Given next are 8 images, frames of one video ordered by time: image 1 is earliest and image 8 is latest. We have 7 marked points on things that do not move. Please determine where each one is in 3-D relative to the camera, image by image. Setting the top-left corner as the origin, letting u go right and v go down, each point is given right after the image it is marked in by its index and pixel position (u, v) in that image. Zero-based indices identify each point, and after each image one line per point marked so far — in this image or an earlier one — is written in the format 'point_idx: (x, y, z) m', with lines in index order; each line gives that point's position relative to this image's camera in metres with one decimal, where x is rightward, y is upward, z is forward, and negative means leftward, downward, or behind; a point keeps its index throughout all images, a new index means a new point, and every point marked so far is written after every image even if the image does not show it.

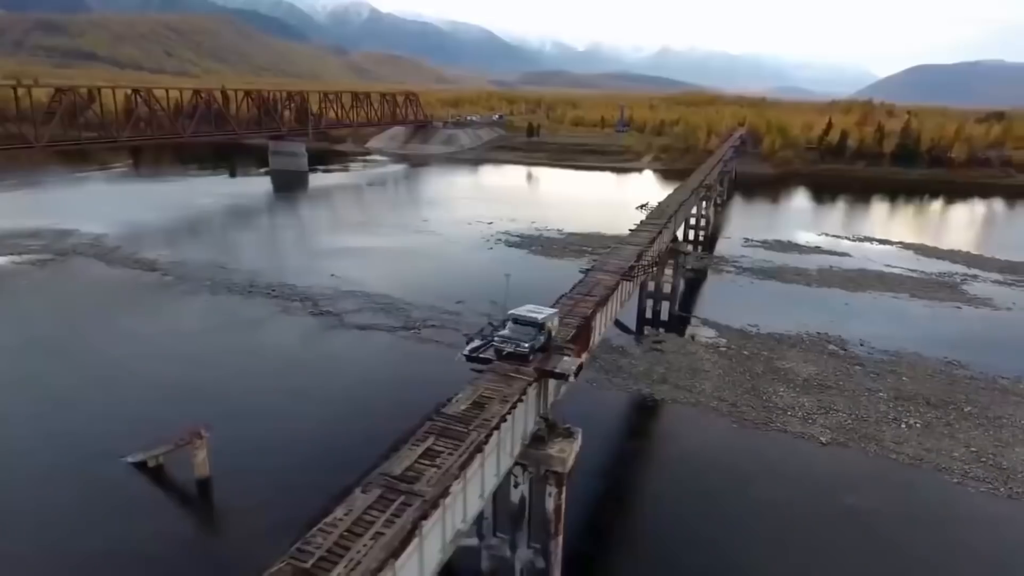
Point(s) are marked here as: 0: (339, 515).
0: (-1.7, -2.4, +6.9) m
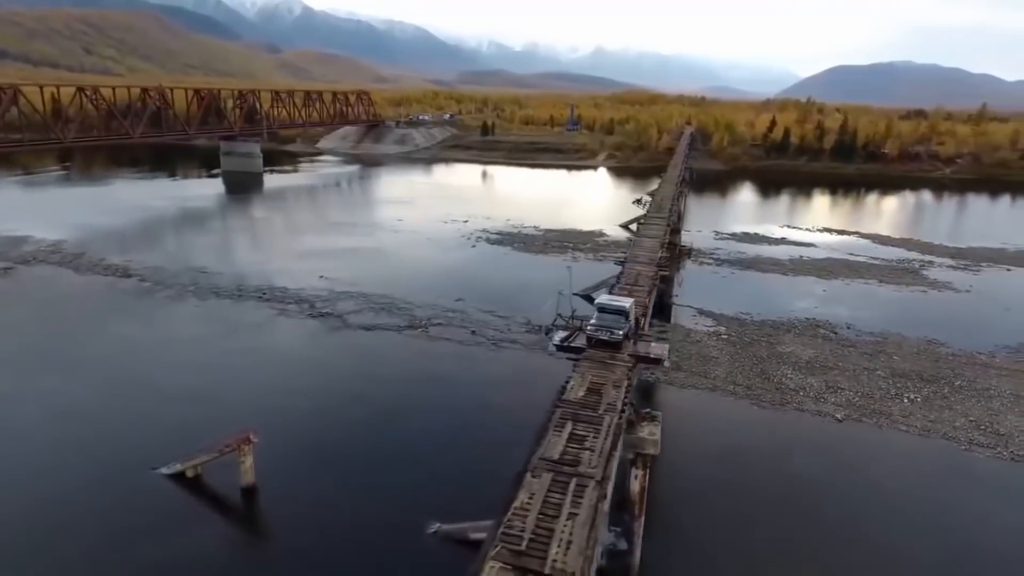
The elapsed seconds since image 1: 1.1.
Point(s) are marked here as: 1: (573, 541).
0: (+0.2, -2.3, +7.0) m
1: (+0.7, -2.5, +6.3) m
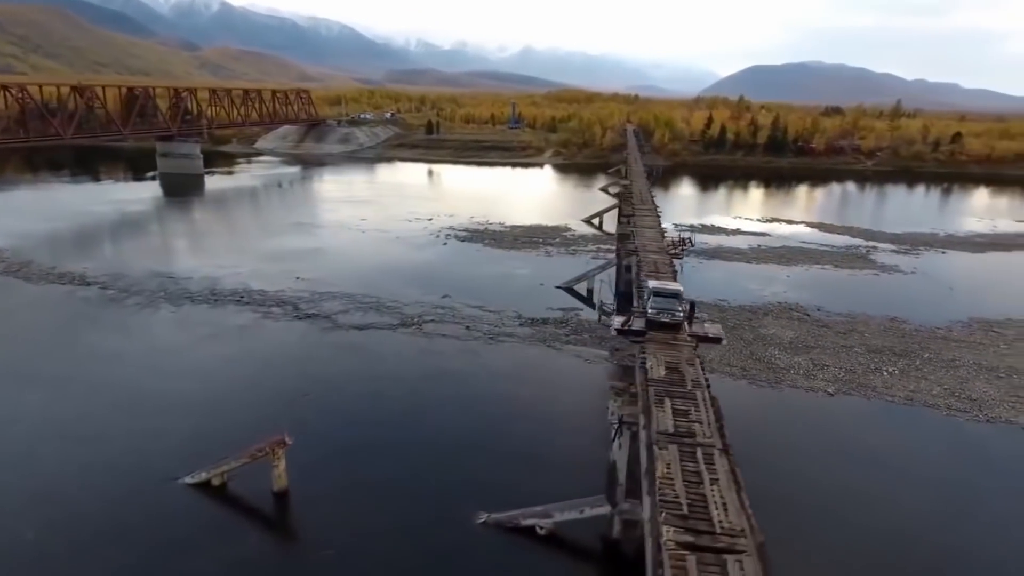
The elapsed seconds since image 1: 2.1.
0: (+1.7, -2.1, +7.3) m
1: (+2.3, -2.2, +6.6) m
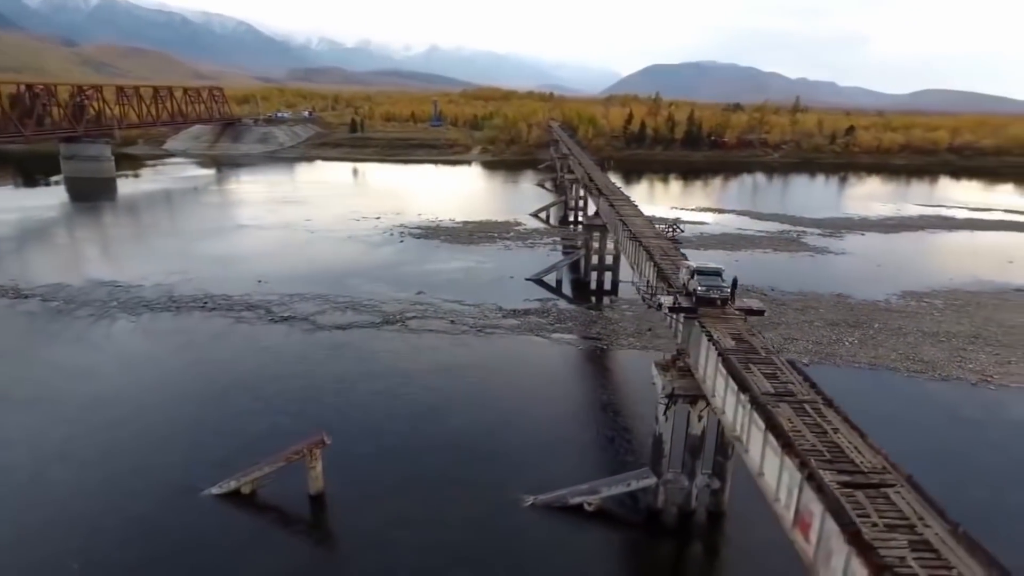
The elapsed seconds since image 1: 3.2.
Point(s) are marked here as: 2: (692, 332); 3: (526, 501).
0: (+3.4, -1.7, +8.0) m
1: (+4.0, -1.8, +7.4) m
2: (+3.3, -0.8, +11.7) m
3: (+0.4, -4.7, +14.2) m
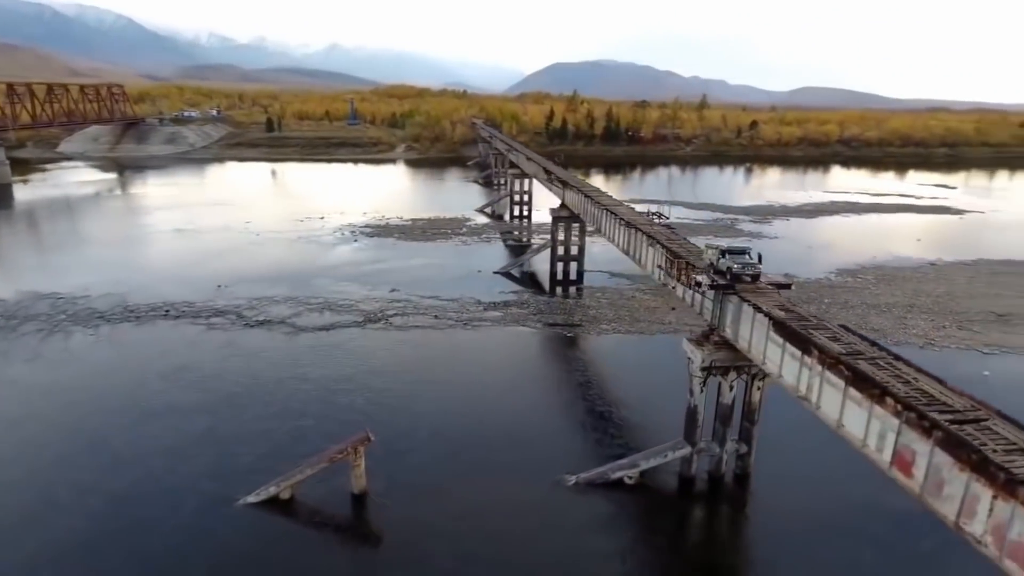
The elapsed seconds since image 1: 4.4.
0: (+4.9, -1.3, +8.9) m
1: (+5.7, -1.3, +8.4) m
2: (+4.3, -0.4, +12.5) m
3: (+1.3, -4.4, +14.7) m
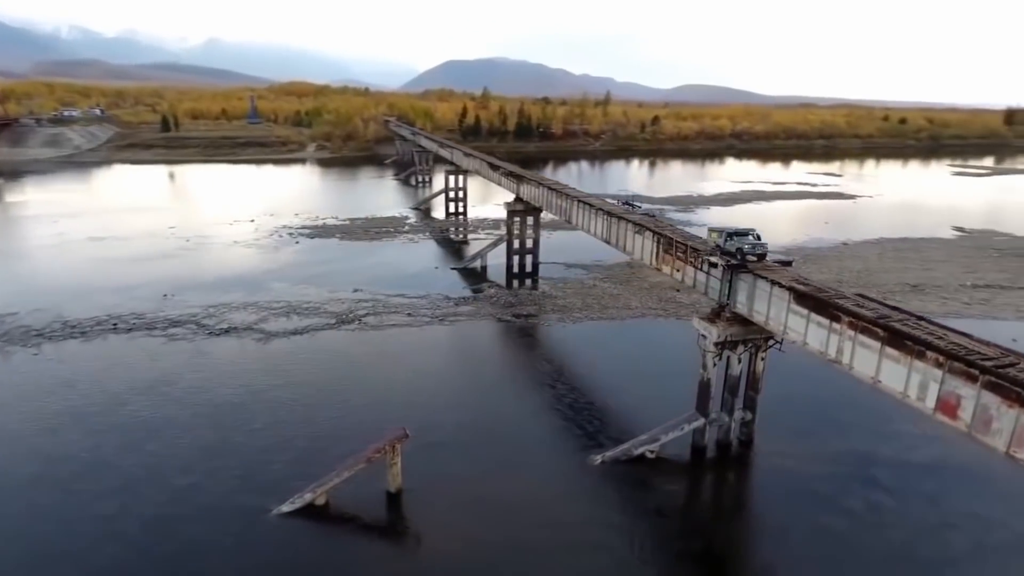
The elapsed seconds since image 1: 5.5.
0: (+6.1, -0.8, +10.0) m
1: (+7.0, -0.8, +9.7) m
2: (+4.9, +0.1, +13.5) m
3: (+1.8, -4.1, +15.2) m
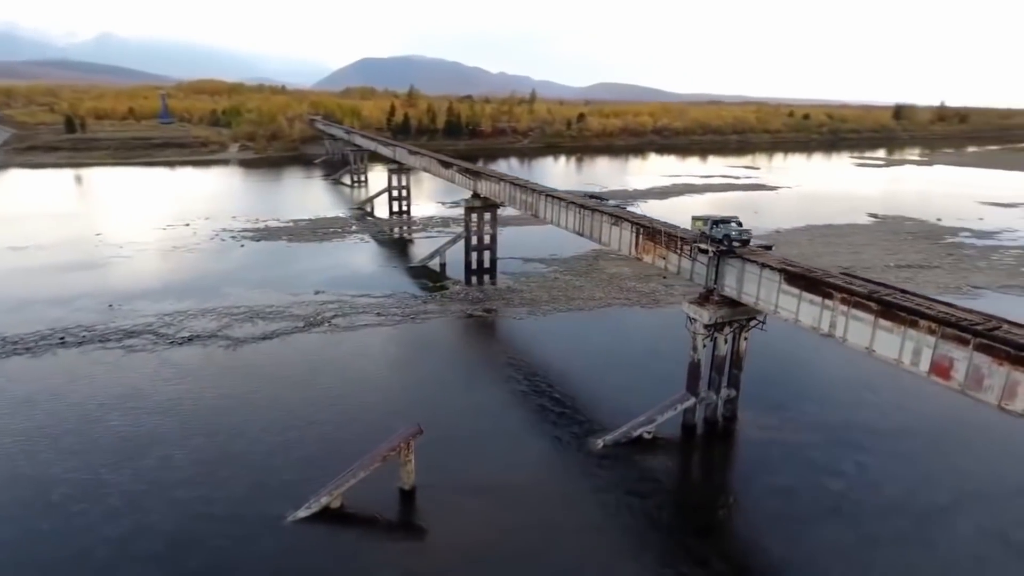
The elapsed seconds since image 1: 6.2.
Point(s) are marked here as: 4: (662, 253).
0: (+6.6, -0.4, +11.0) m
1: (+7.5, -0.4, +10.8) m
2: (+4.9, +0.5, +14.4) m
3: (+1.8, -3.9, +15.7) m
4: (+3.9, +0.9, +16.6) m
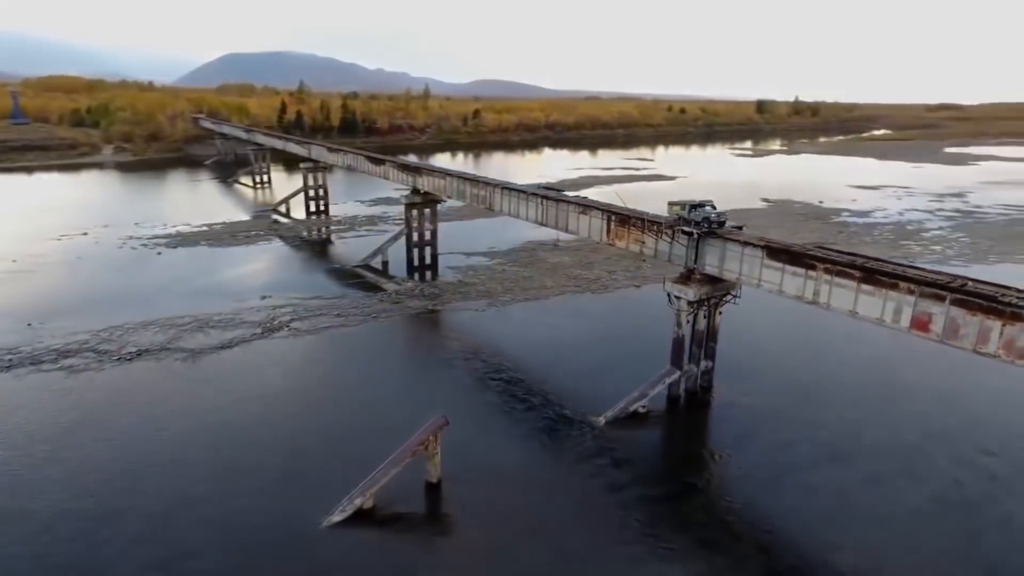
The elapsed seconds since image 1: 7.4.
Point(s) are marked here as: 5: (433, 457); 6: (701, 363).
0: (+7.2, +0.3, +12.6) m
1: (+8.1, +0.3, +12.5) m
2: (+4.9, +1.0, +15.6) m
3: (+1.9, -3.5, +16.4) m
4: (+3.4, +1.4, +17.6) m
5: (-1.7, -3.5, +13.1) m
6: (+5.0, -2.0, +17.2) m
